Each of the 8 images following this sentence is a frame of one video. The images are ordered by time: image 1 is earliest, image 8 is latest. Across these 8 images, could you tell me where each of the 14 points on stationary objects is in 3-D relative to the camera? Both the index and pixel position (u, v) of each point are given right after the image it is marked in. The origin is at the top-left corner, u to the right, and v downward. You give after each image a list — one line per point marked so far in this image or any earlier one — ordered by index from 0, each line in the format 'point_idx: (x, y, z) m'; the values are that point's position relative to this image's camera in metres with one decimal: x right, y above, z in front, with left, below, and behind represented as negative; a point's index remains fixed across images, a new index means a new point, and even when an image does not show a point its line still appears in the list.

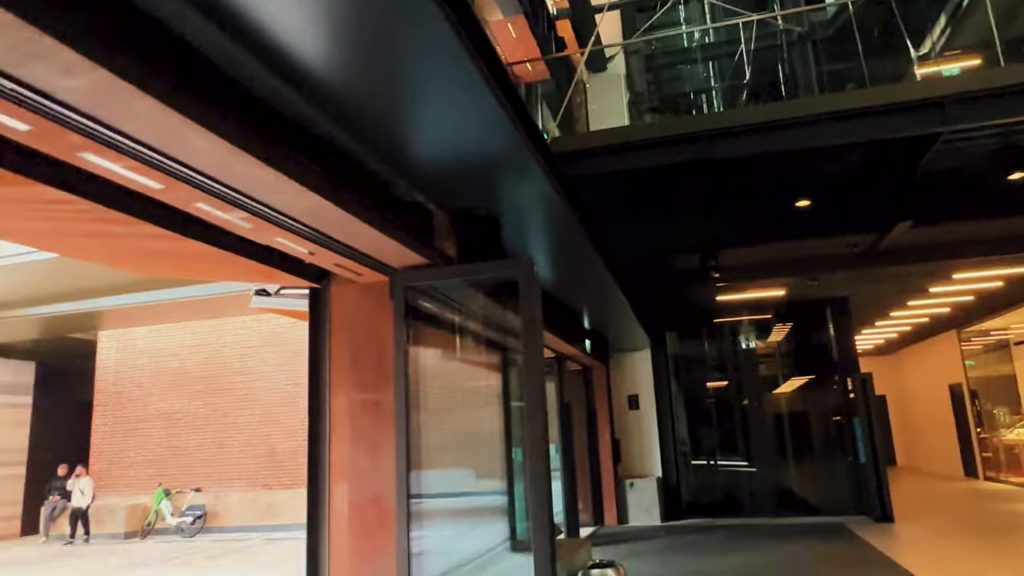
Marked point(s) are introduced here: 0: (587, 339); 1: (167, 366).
0: (+1.3, -0.9, +12.0) m
1: (-8.2, -1.8, +16.4) m
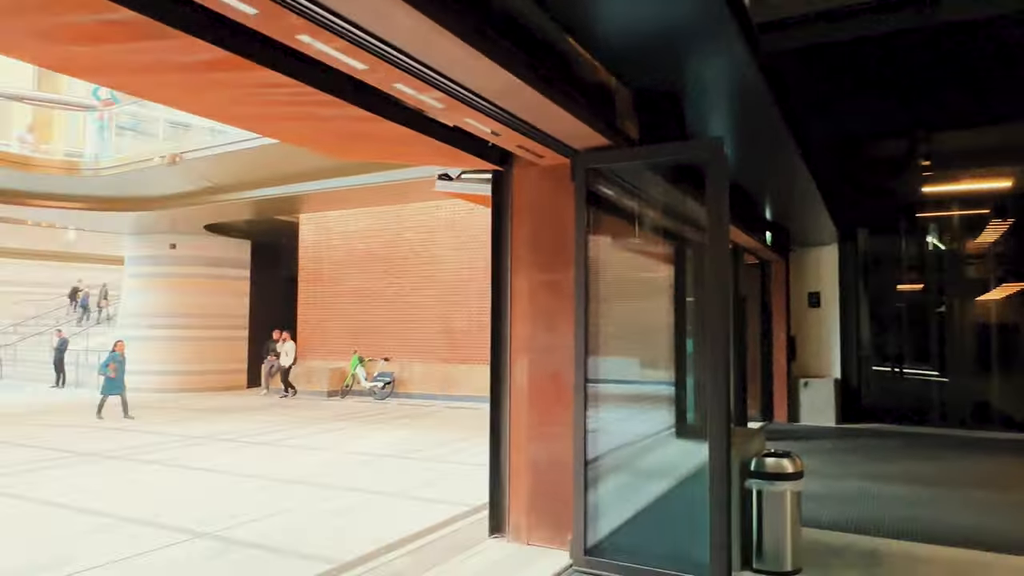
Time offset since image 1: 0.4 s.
0: (+4.2, +0.9, +11.4) m
1: (-4.0, +1.1, +17.9) m
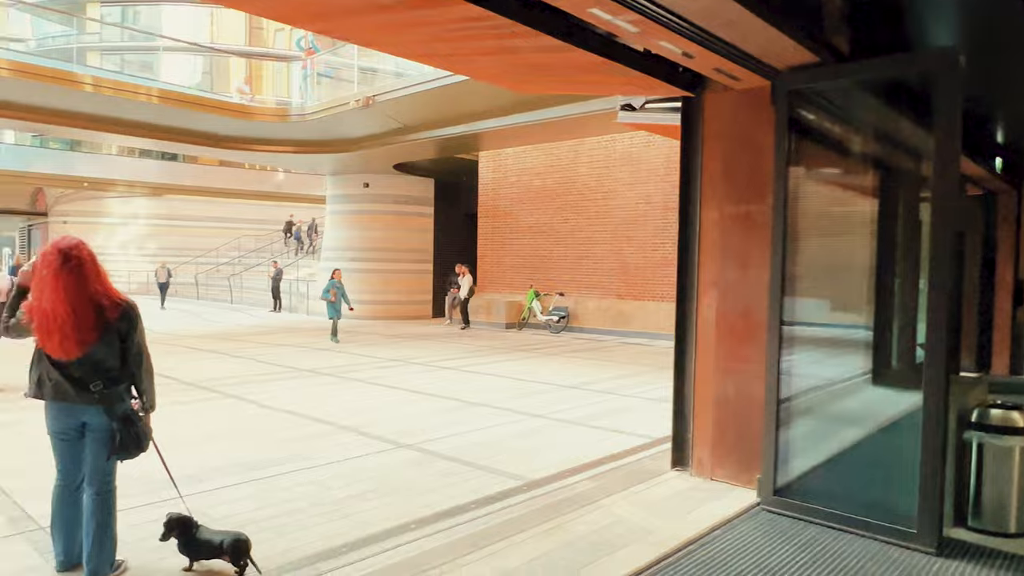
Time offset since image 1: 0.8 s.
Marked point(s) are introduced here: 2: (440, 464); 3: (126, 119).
0: (+7.0, +1.9, +9.9) m
1: (+0.6, +2.7, +18.1) m
2: (-0.6, -1.4, +5.5) m
3: (-8.6, +3.8, +15.4) m
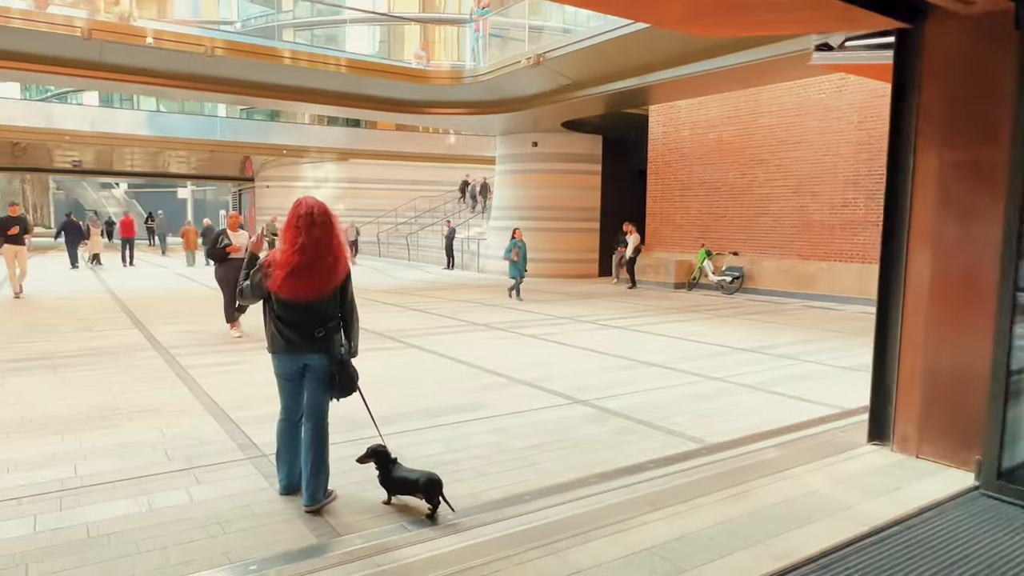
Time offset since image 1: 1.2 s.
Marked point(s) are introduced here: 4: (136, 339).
0: (+9.2, +2.3, +7.8) m
1: (+4.9, +3.8, +17.3) m
2: (+0.8, -1.1, +5.5) m
3: (-4.7, +4.8, +16.6) m
4: (-5.1, -0.7, +9.3) m
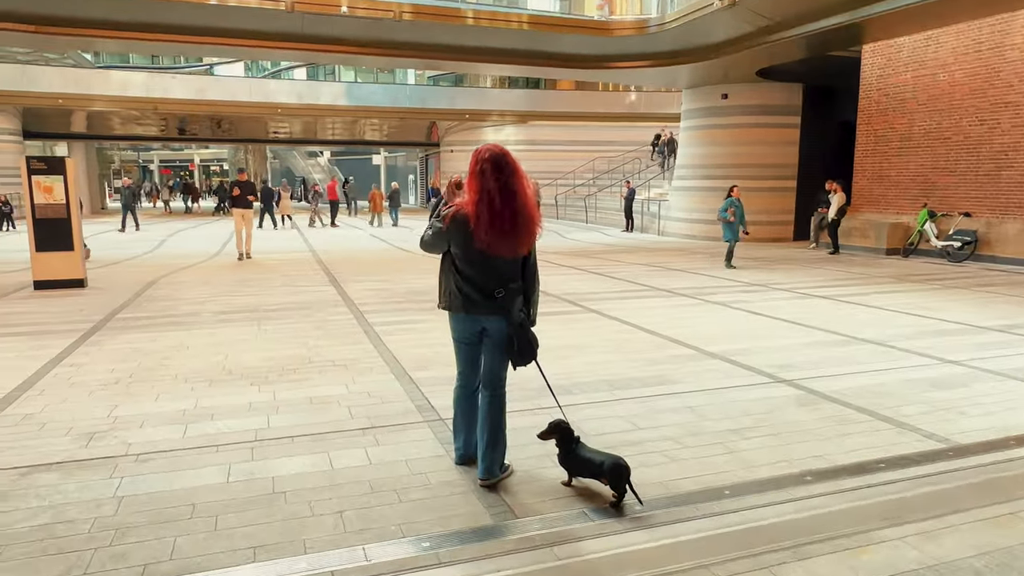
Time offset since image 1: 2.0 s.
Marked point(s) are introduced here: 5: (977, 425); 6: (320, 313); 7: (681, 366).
0: (+10.9, +2.5, +4.7) m
1: (+9.1, +4.5, +14.8) m
2: (+2.2, -0.8, +4.7) m
3: (-0.3, +5.7, +16.5) m
4: (-2.6, -0.1, +9.8) m
5: (+3.0, -0.9, +4.4) m
6: (-2.3, -0.3, +8.3) m
7: (+1.4, -0.7, +5.9) m
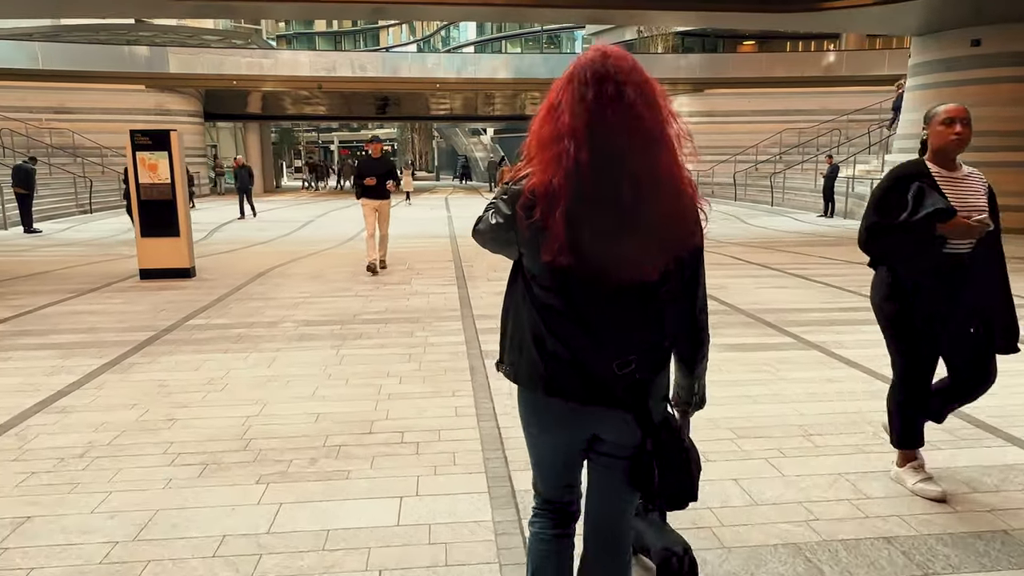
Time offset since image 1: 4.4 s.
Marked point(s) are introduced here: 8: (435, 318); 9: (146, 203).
0: (+11.3, +1.8, -0.4) m
1: (+11.9, +4.2, +9.8) m
2: (+2.7, -1.1, +1.7) m
3: (+3.2, +5.8, +13.6) m
4: (-0.7, -0.1, +7.8) m
5: (+3.4, -1.2, +1.2) m
6: (-0.8, -0.4, +6.3) m
7: (+2.3, -0.9, +3.0) m
8: (-0.8, -0.3, +6.8) m
9: (-4.9, +1.1, +9.3) m
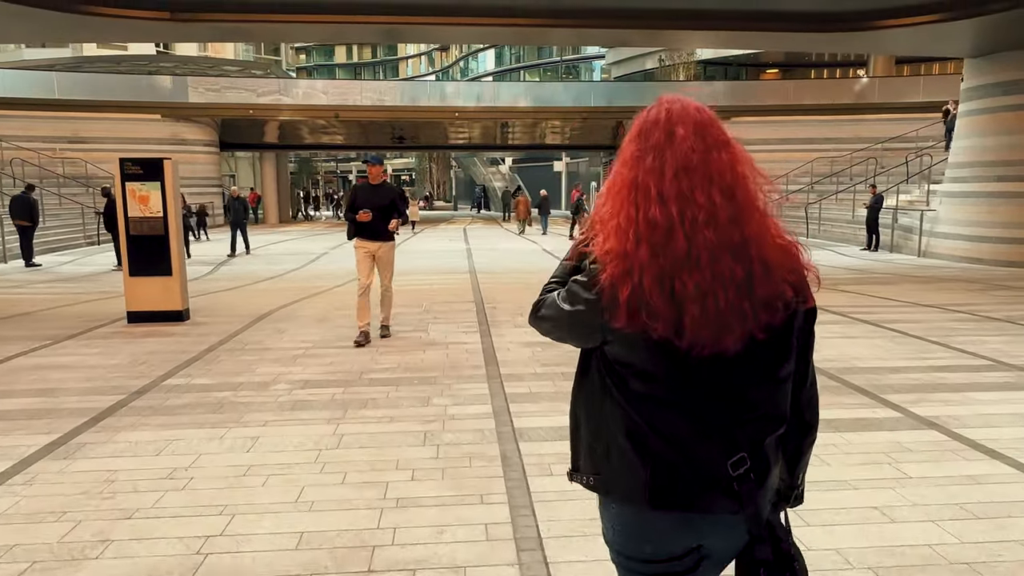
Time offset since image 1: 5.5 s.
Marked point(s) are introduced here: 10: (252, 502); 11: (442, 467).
0: (+11.4, +1.6, -1.7) m
1: (+12.3, +3.6, +8.6) m
2: (+2.9, -1.4, +0.5) m
3: (+3.7, +5.0, +12.6) m
4: (-0.4, -0.6, +6.7) m
5: (+3.6, -1.5, 0.0) m
6: (-0.5, -0.8, +5.2) m
7: (+2.5, -1.2, +1.8) m
8: (-0.5, -0.8, +5.7) m
9: (-4.5, +0.6, +8.4) m
10: (-1.3, -1.1, +3.5) m
11: (-0.4, -1.0, +3.9) m
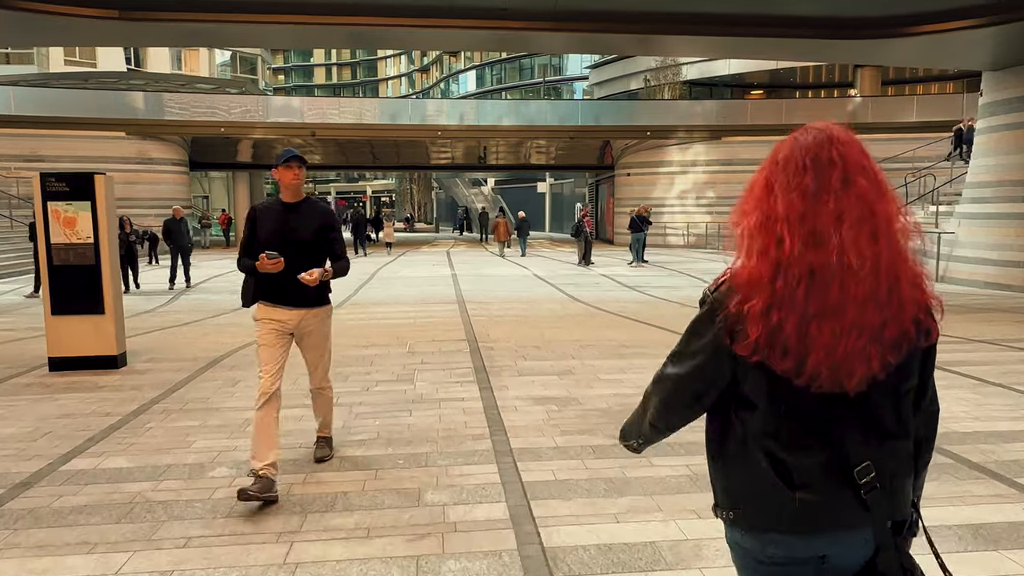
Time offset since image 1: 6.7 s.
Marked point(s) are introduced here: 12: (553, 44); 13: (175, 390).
0: (+11.7, +1.6, -2.6) m
1: (+12.3, +3.2, +7.7) m
2: (+3.1, -1.5, -0.7) m
3: (+3.6, +4.5, +11.6) m
4: (-0.3, -1.0, +5.4) m
5: (+3.8, -1.6, -1.2) m
6: (-0.4, -1.1, +3.8) m
7: (+2.7, -1.4, +0.6) m
8: (-0.4, -1.1, +4.4) m
9: (-4.5, +0.2, +6.9) m
10: (-1.1, -1.3, +2.1) m
11: (-0.2, -1.3, +2.5) m
12: (+0.7, +4.3, +12.2) m
13: (-3.0, -0.9, +6.2) m
